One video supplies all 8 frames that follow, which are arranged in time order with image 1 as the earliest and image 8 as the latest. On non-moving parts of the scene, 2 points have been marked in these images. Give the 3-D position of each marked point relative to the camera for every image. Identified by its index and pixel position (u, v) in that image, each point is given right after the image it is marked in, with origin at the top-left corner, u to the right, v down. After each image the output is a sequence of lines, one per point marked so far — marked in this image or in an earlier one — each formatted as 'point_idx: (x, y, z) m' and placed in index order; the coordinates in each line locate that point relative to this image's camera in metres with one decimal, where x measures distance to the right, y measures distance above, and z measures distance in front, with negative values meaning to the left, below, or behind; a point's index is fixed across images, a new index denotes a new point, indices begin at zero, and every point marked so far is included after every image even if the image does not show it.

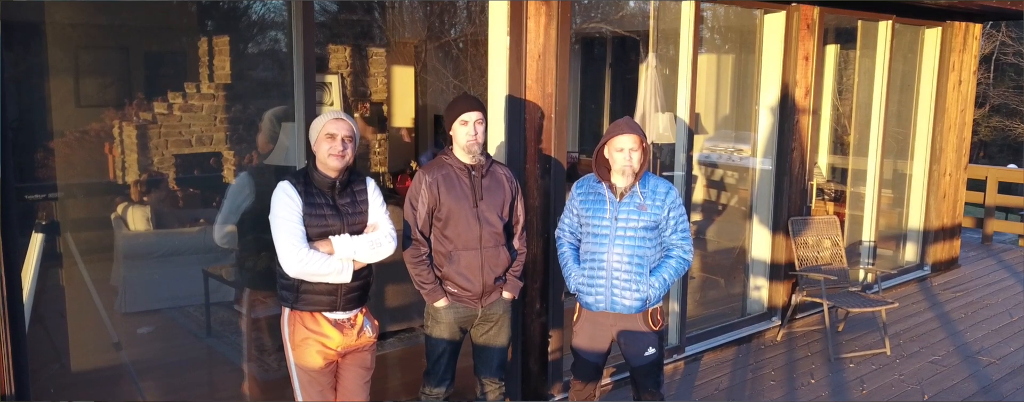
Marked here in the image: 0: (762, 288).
0: (+1.9, -0.7, +4.9) m
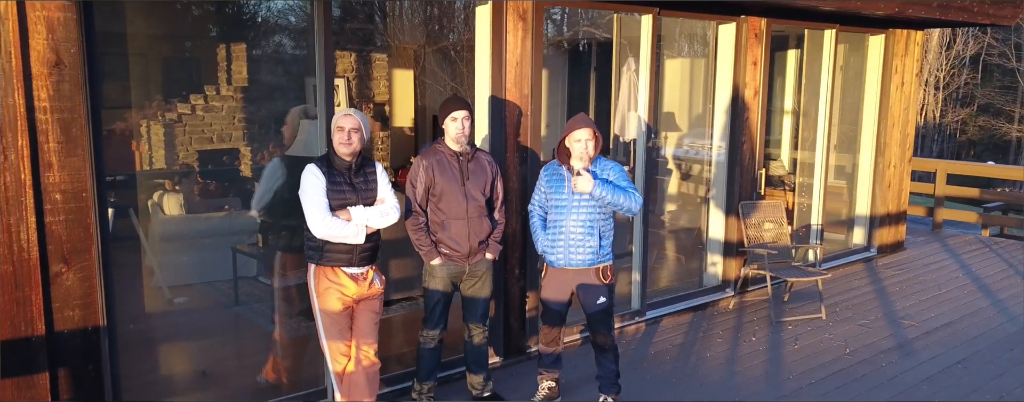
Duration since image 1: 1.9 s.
0: (+1.8, -0.5, +5.6) m
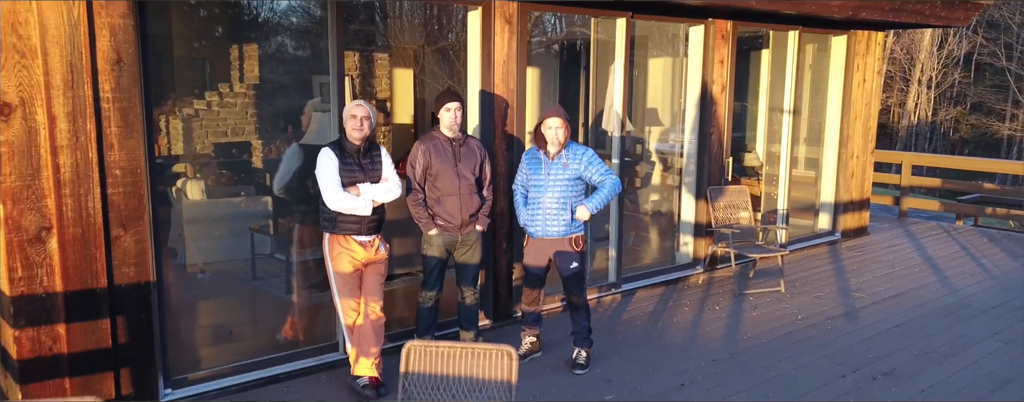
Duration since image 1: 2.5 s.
0: (+1.7, -0.4, +6.1) m
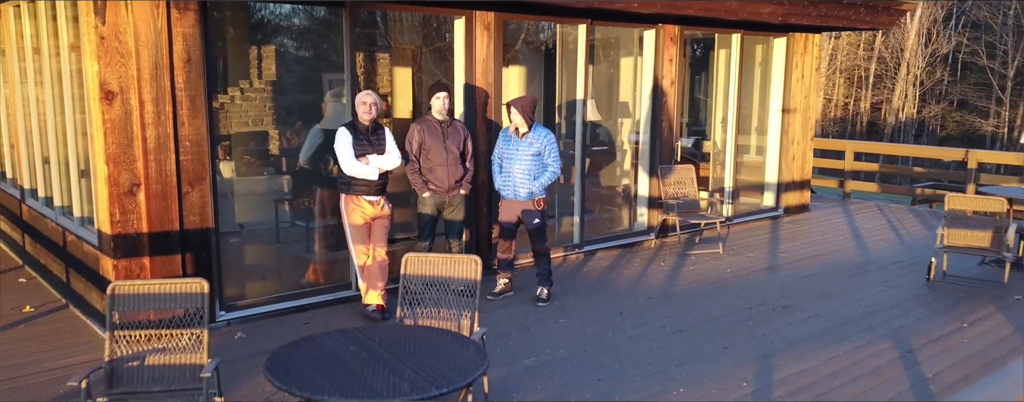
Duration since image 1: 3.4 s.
0: (+1.5, -0.2, +7.2) m
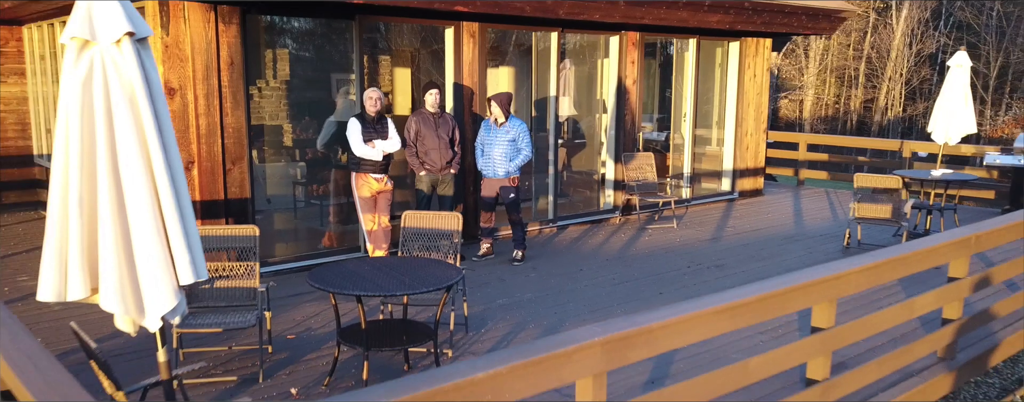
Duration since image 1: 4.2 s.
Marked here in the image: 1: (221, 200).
0: (+1.3, +0.1, +8.4) m
1: (-2.5, 0.0, +5.6) m
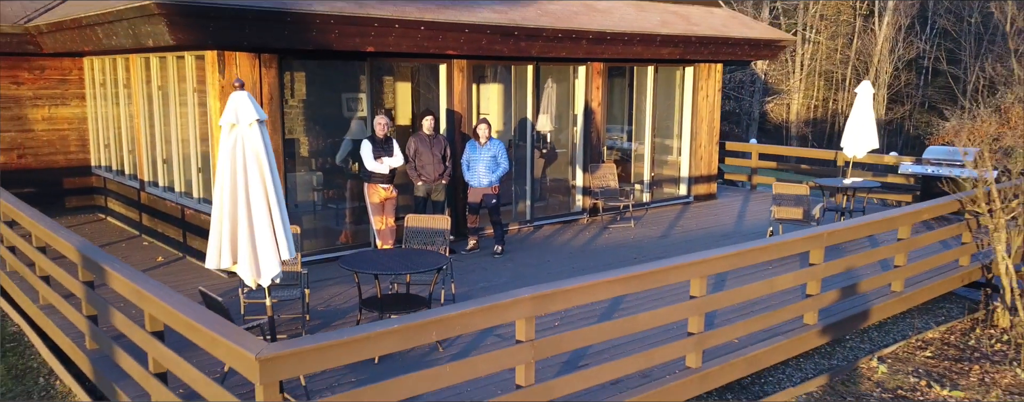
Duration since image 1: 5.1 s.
0: (+1.0, 0.0, +9.9) m
1: (-2.8, -0.1, +7.2) m
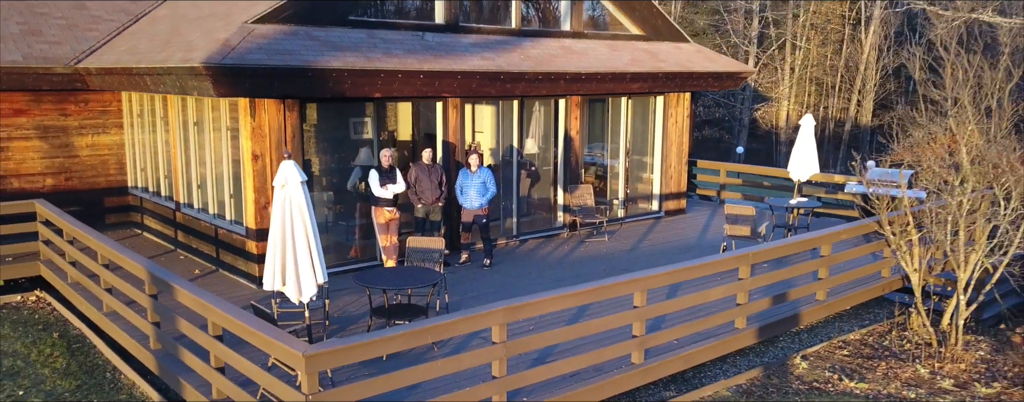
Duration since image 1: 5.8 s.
0: (+0.9, -0.3, +11.2) m
1: (-3.0, -0.3, +8.5) m
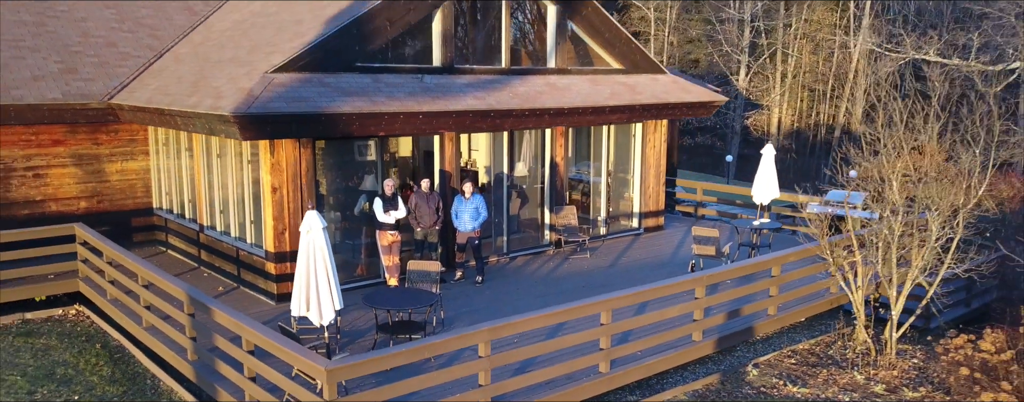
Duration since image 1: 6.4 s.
0: (+0.7, -0.7, +12.3) m
1: (-3.1, -0.7, +9.6) m
